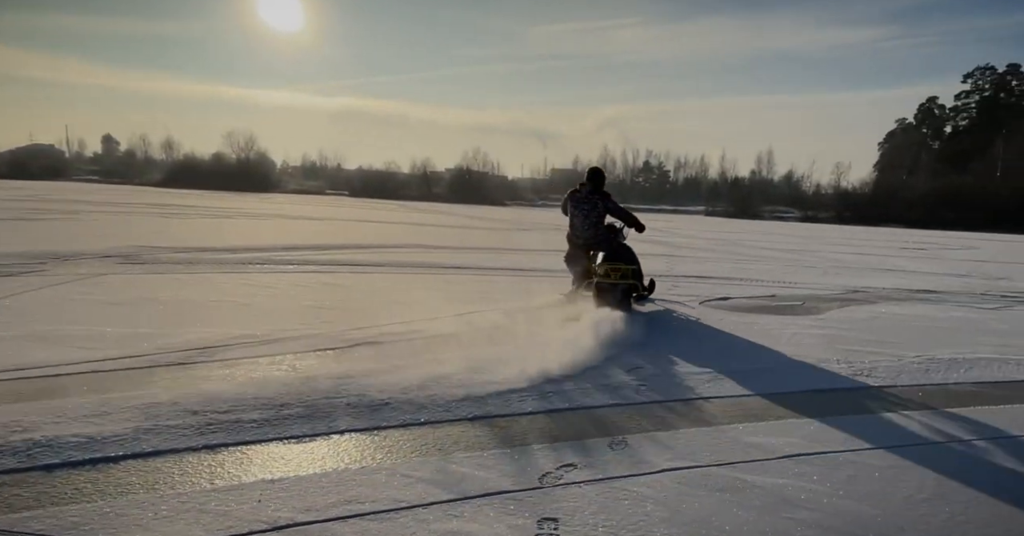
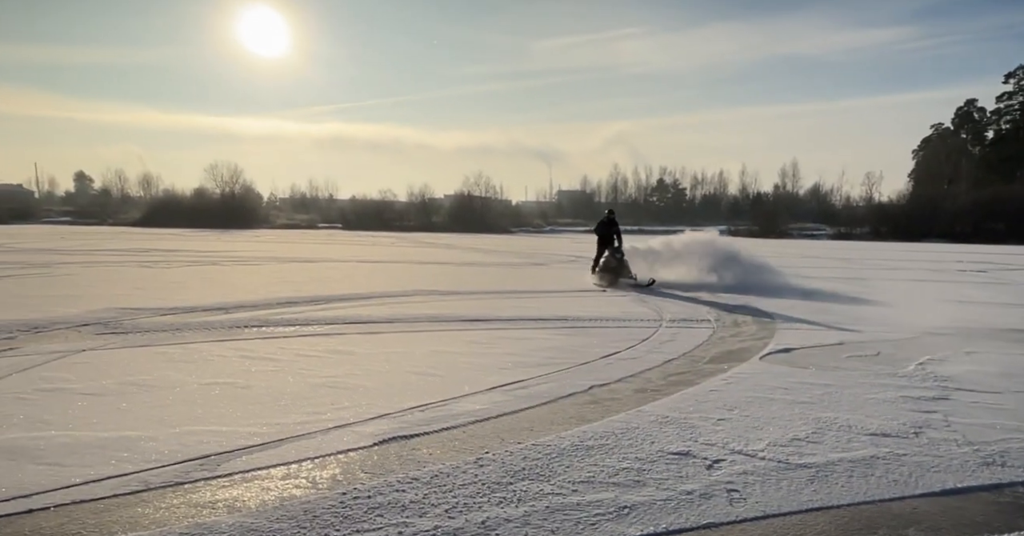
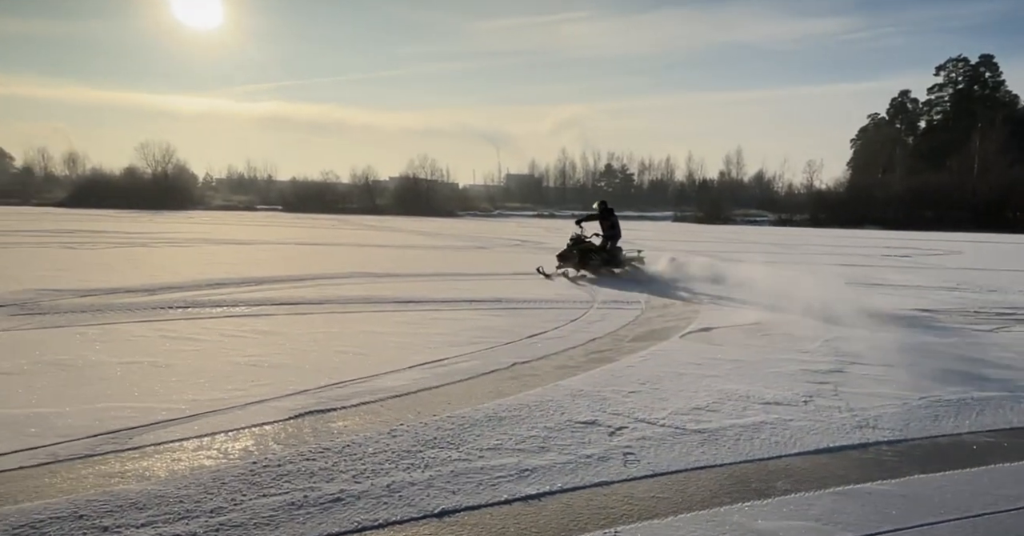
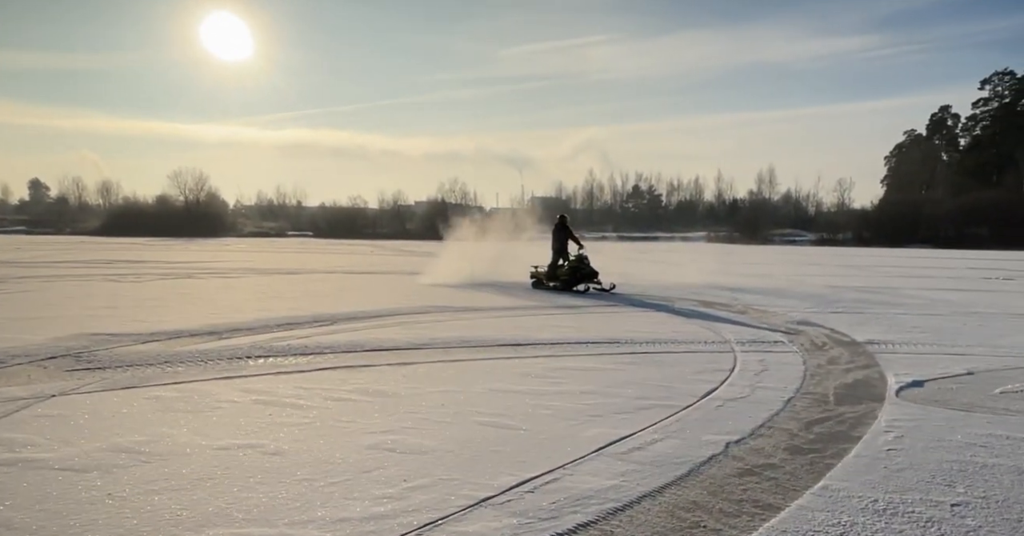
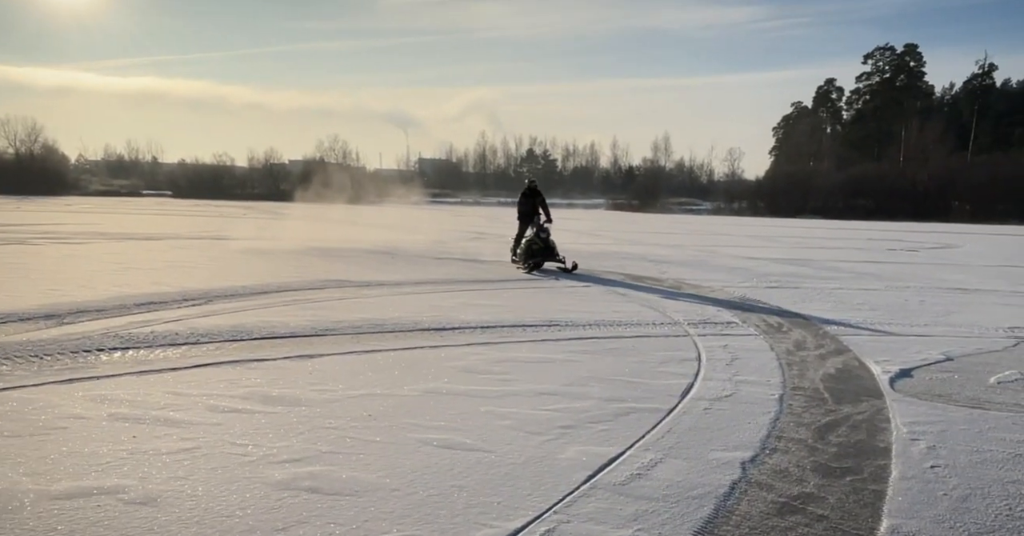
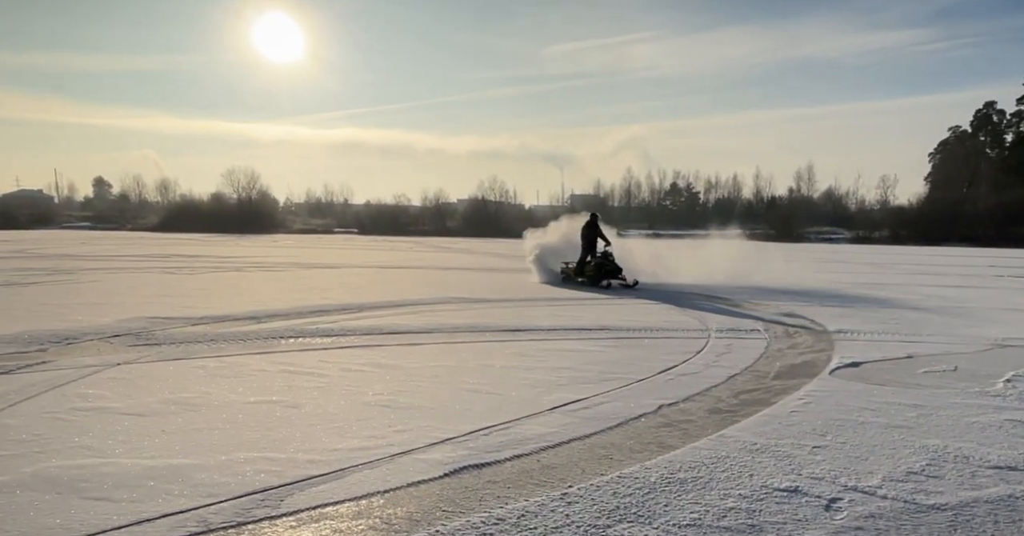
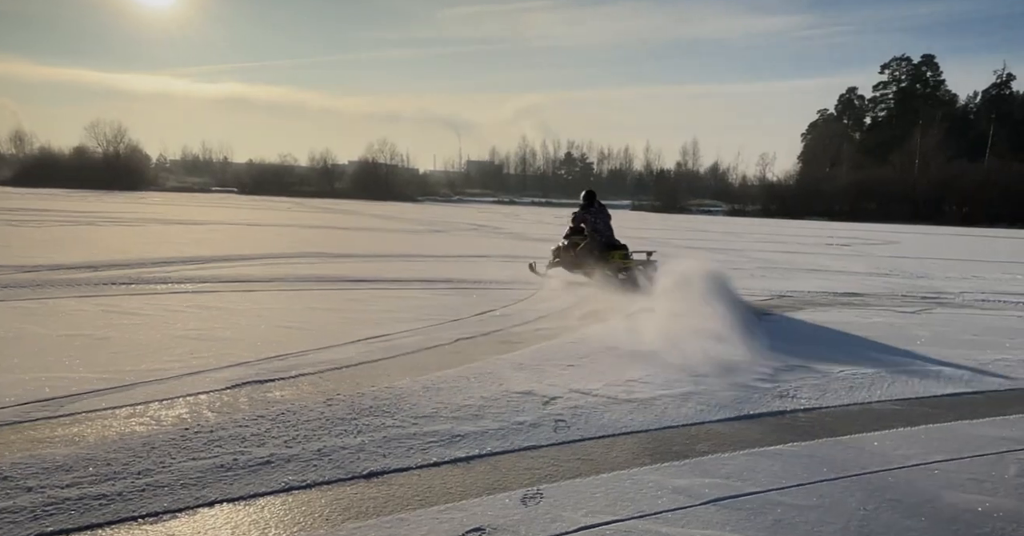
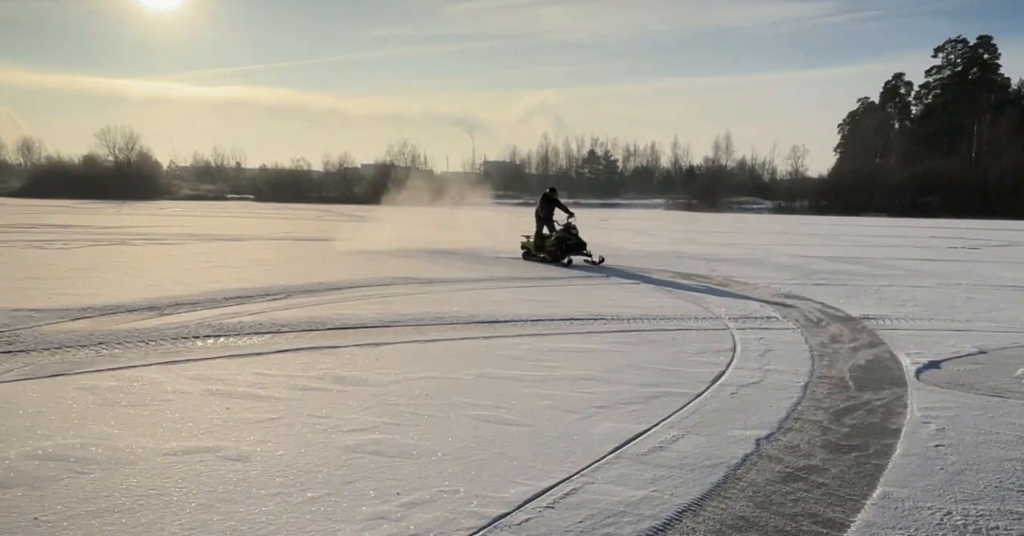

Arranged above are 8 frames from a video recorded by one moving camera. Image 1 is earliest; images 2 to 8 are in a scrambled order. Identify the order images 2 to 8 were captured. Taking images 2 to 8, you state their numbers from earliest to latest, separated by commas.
7, 3, 2, 6, 4, 8, 5
